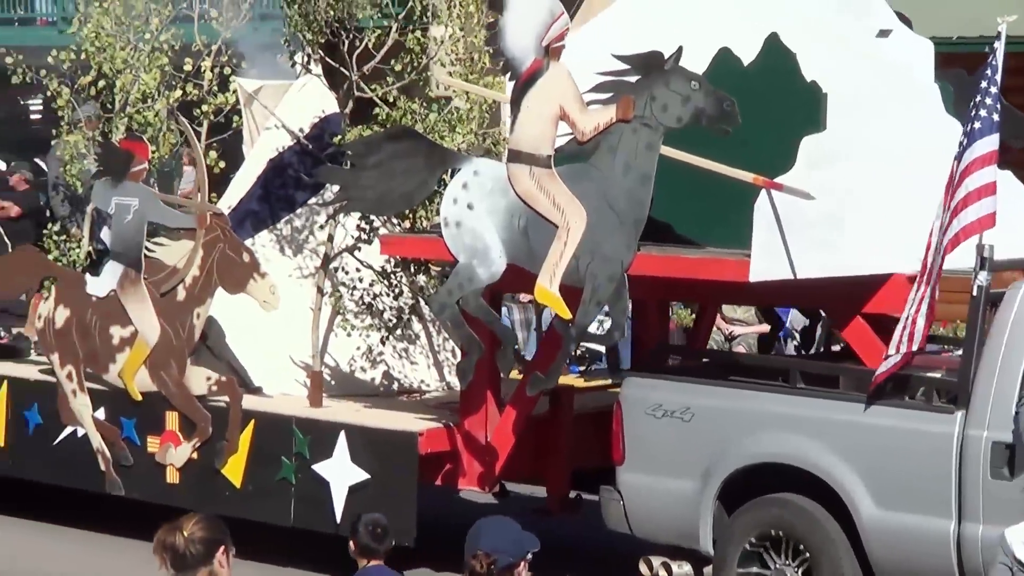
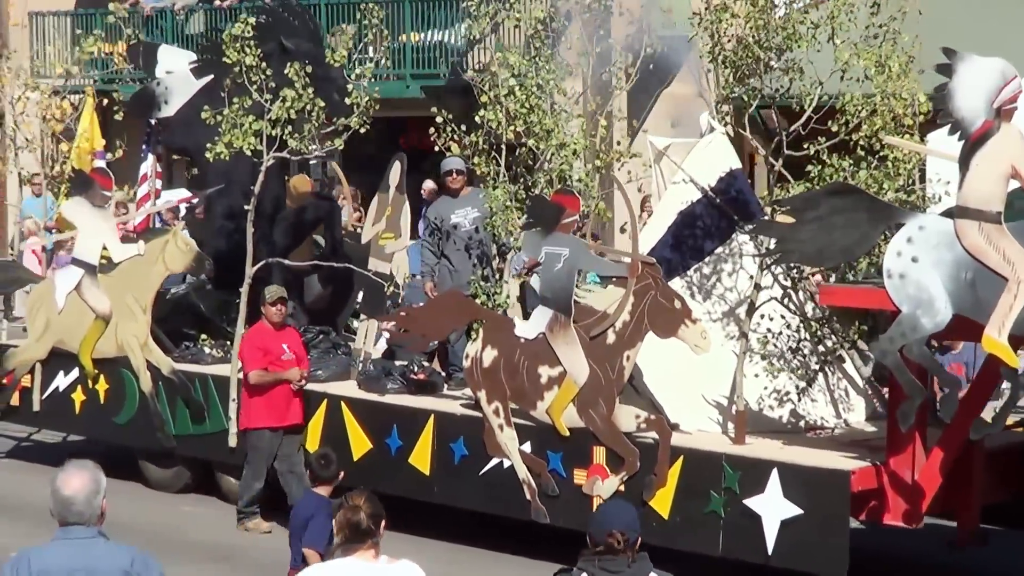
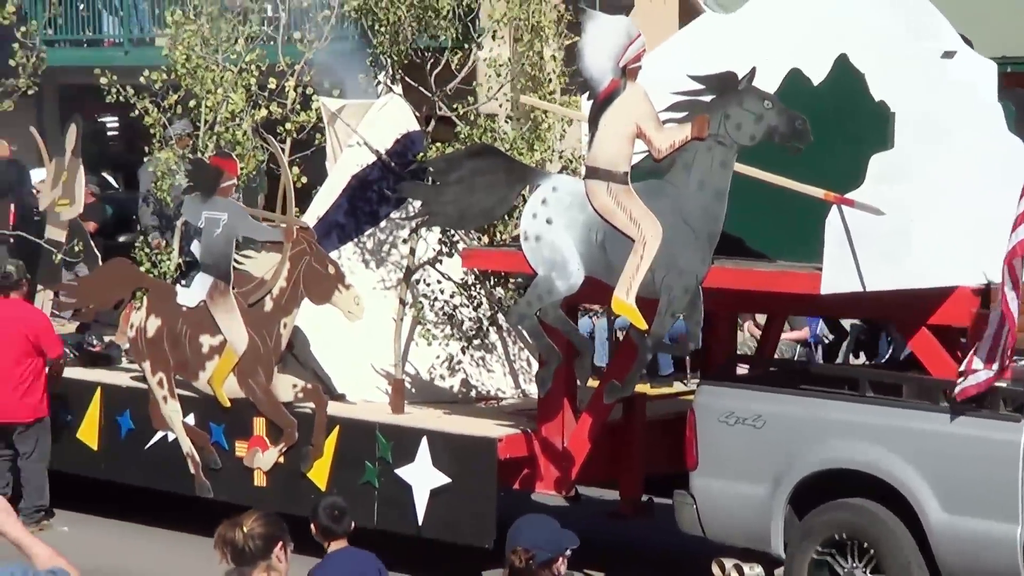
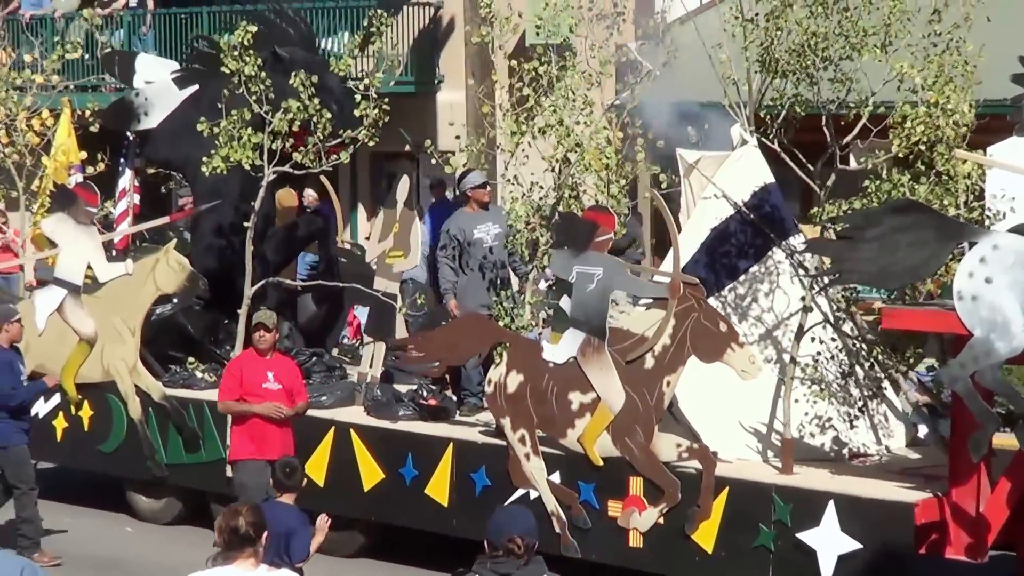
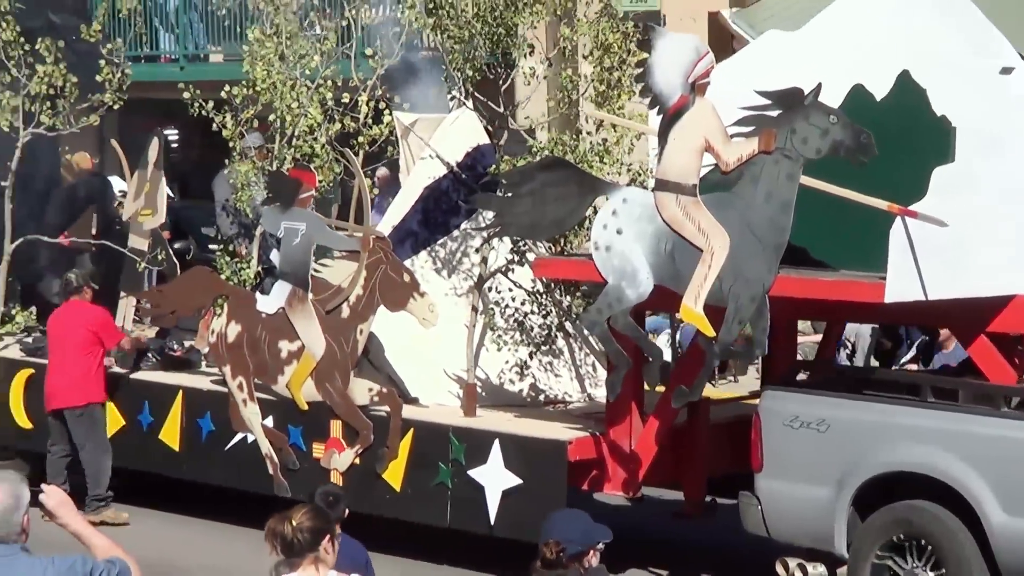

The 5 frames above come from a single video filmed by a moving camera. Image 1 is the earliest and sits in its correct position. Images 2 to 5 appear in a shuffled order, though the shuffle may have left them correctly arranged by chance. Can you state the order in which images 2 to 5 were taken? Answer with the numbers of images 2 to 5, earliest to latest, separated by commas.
3, 5, 2, 4
